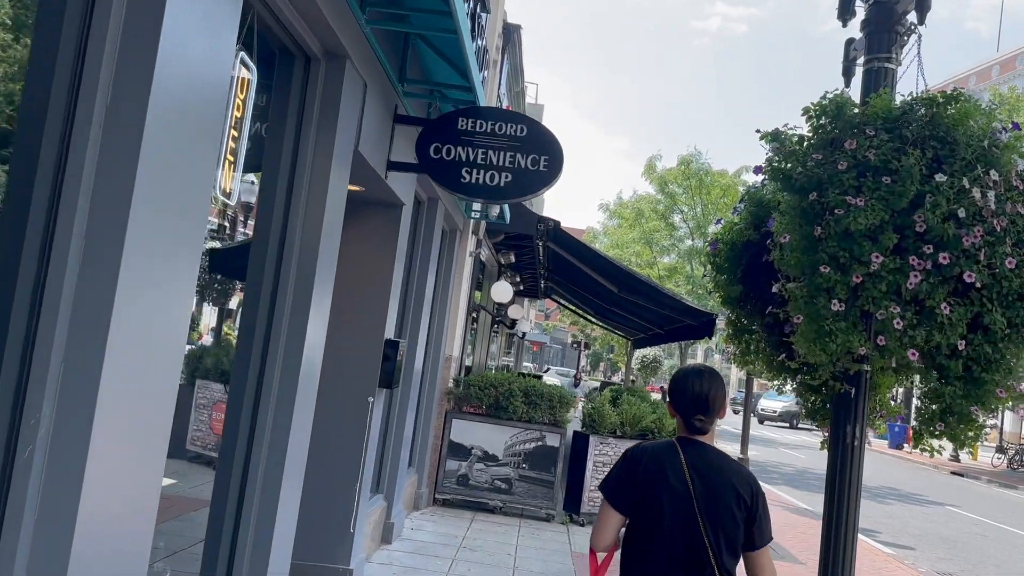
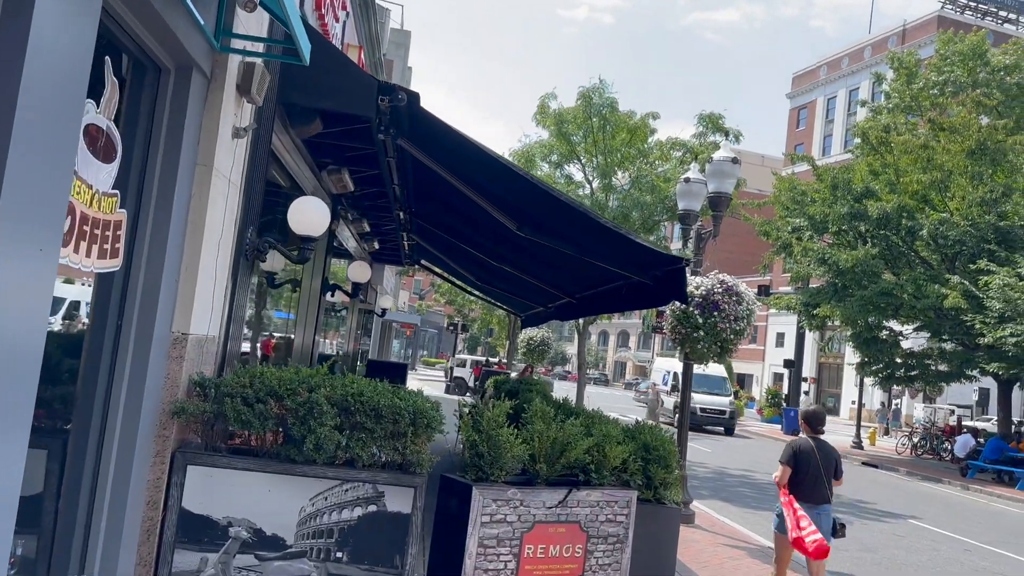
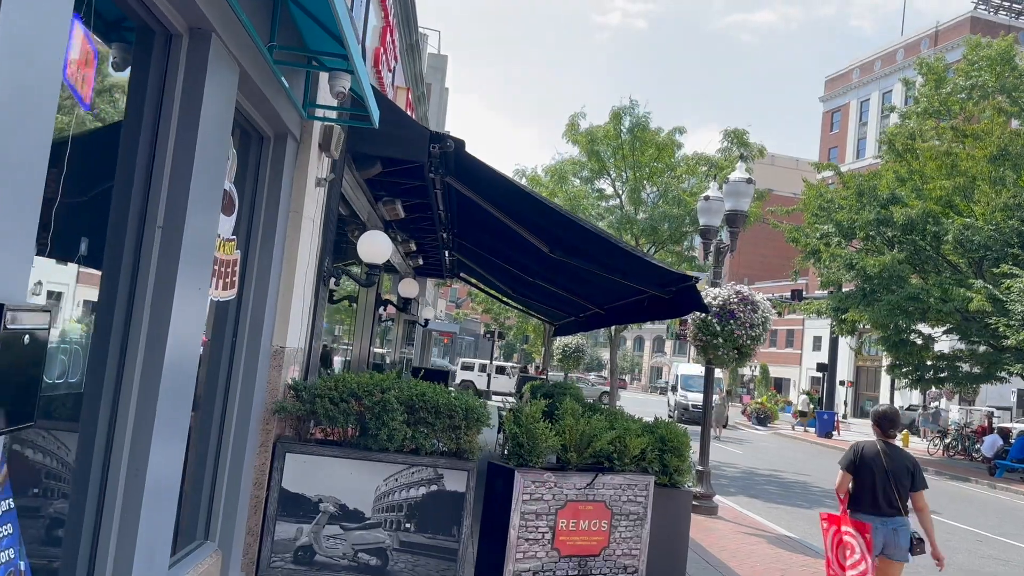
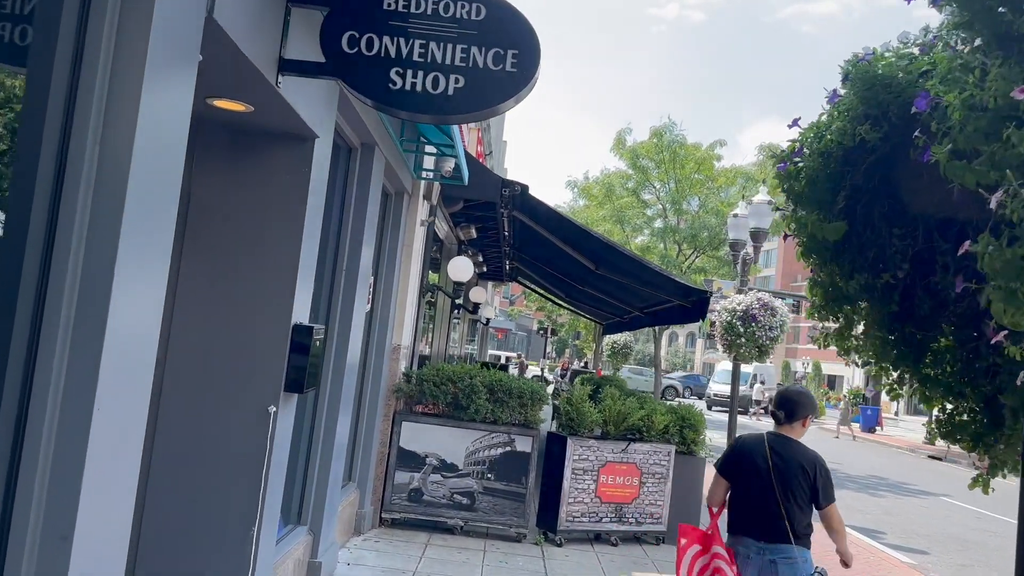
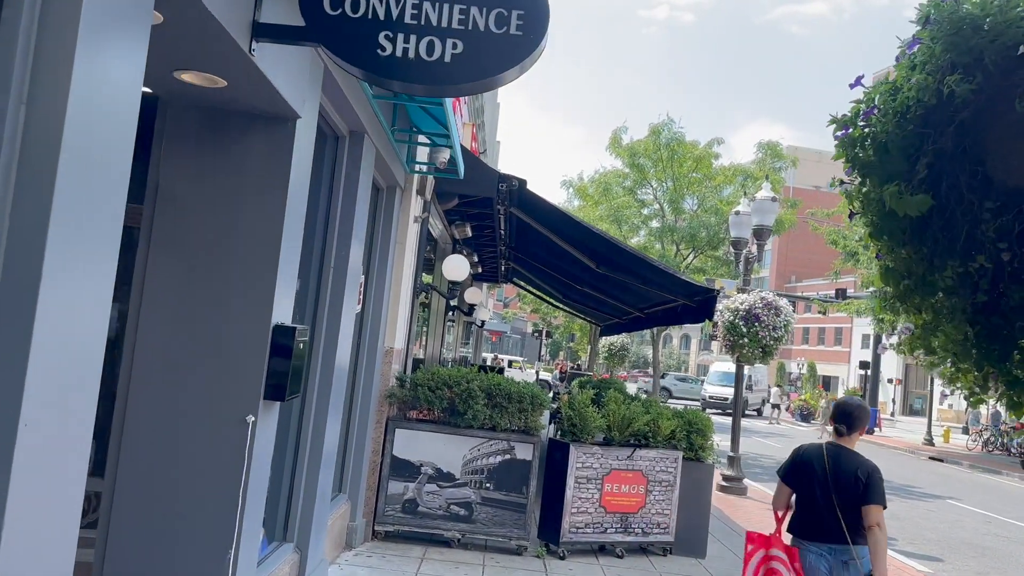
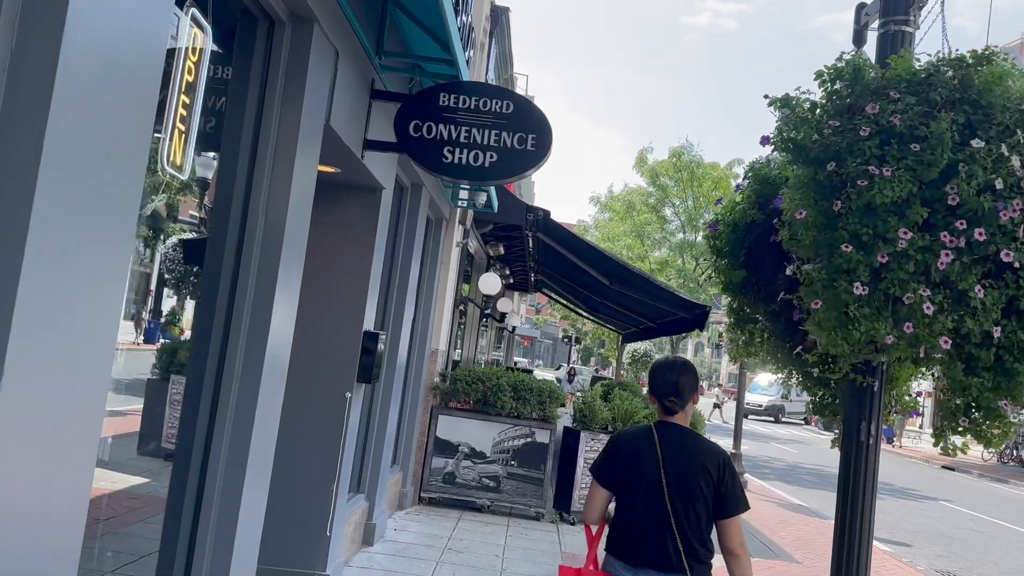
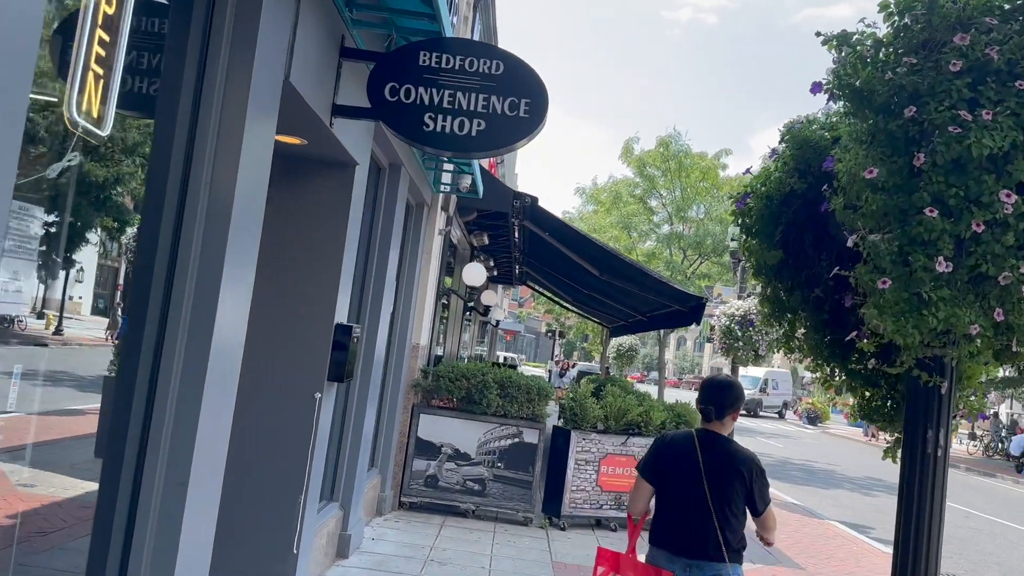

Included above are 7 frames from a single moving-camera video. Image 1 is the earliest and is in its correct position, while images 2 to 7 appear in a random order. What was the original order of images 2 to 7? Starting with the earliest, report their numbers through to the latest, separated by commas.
6, 7, 4, 5, 3, 2
